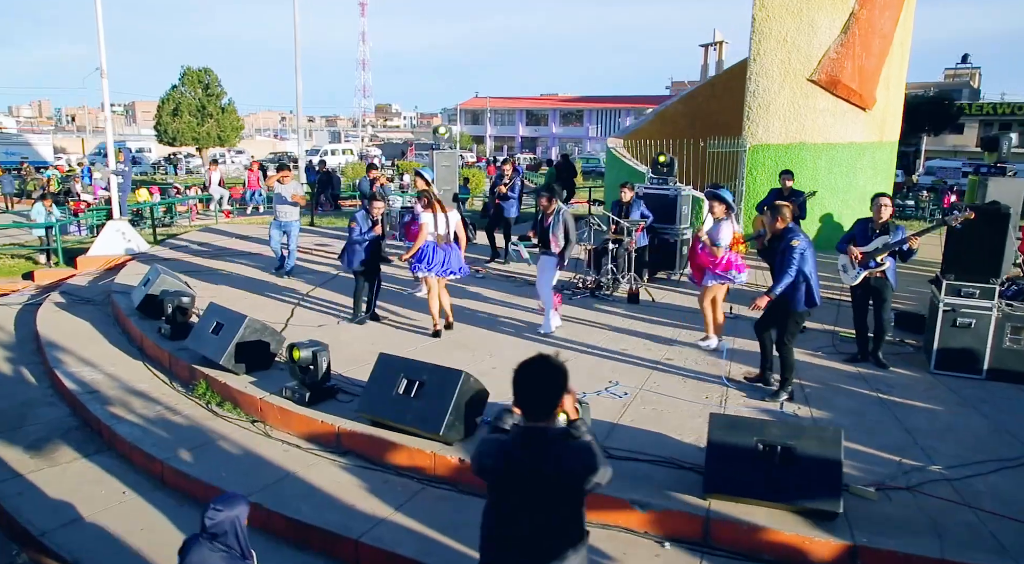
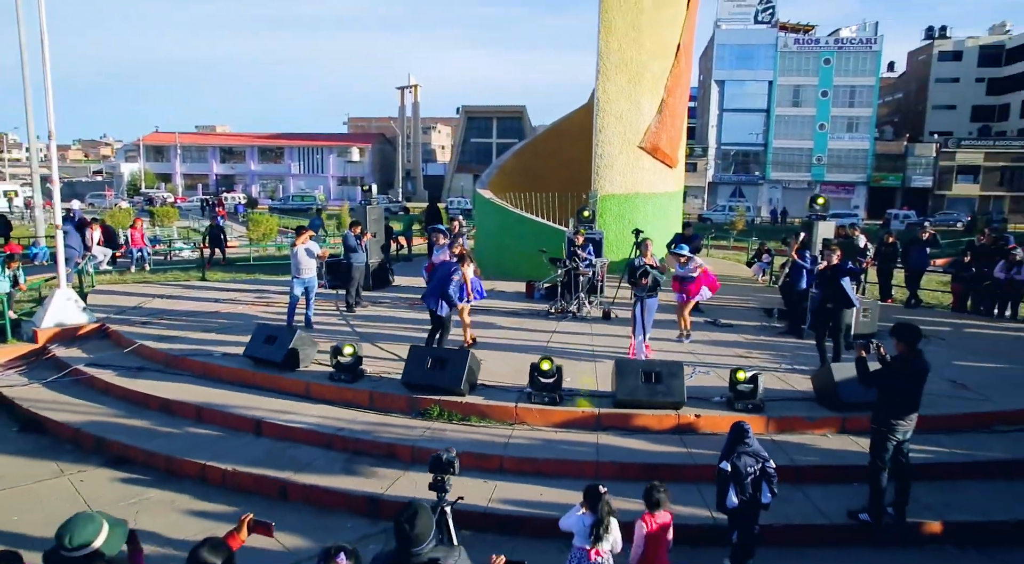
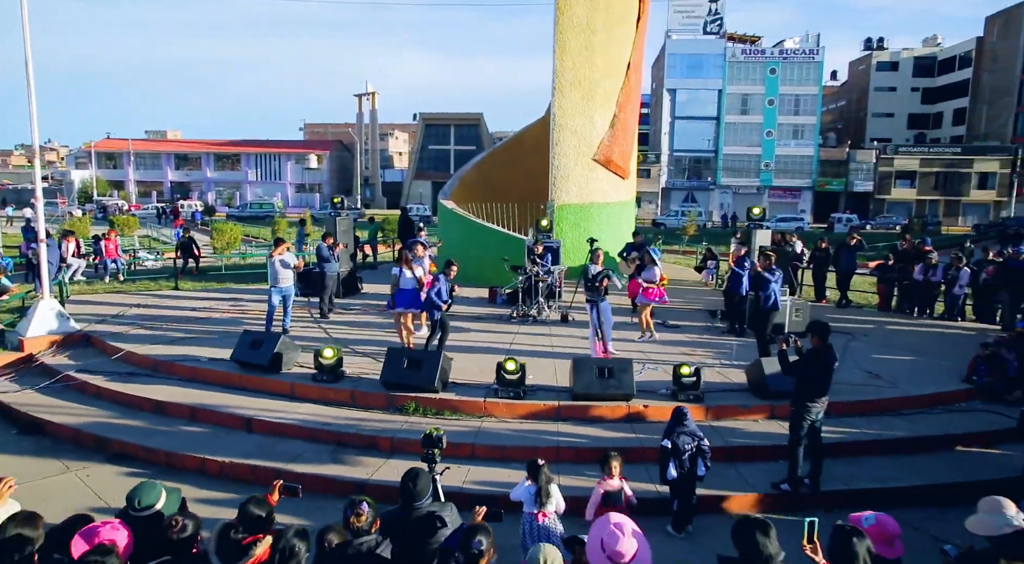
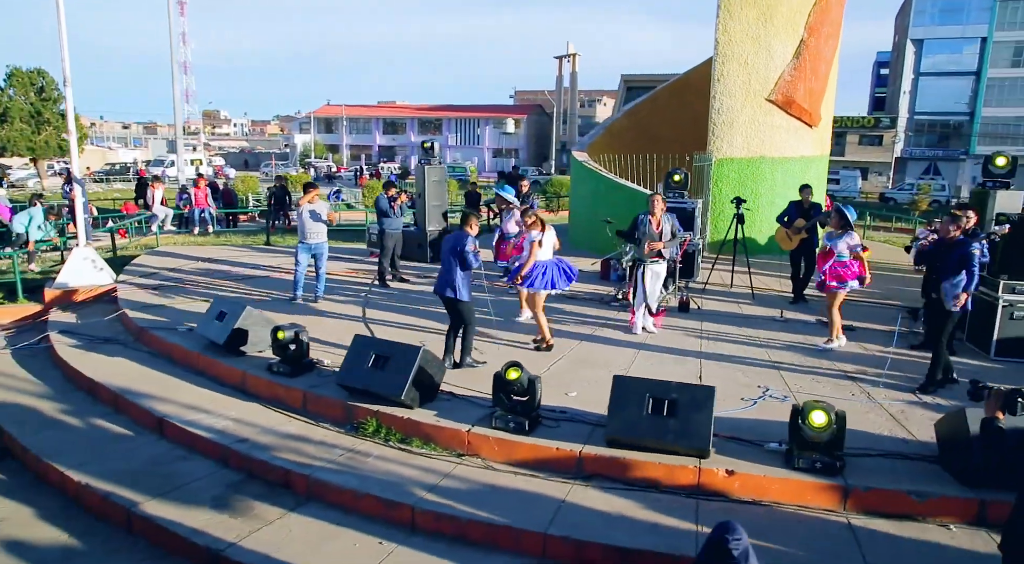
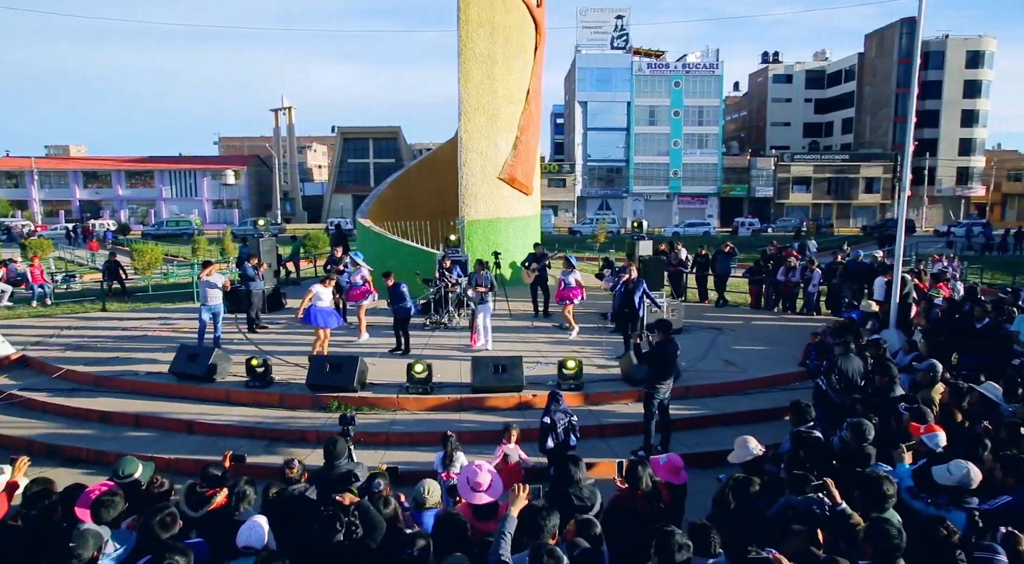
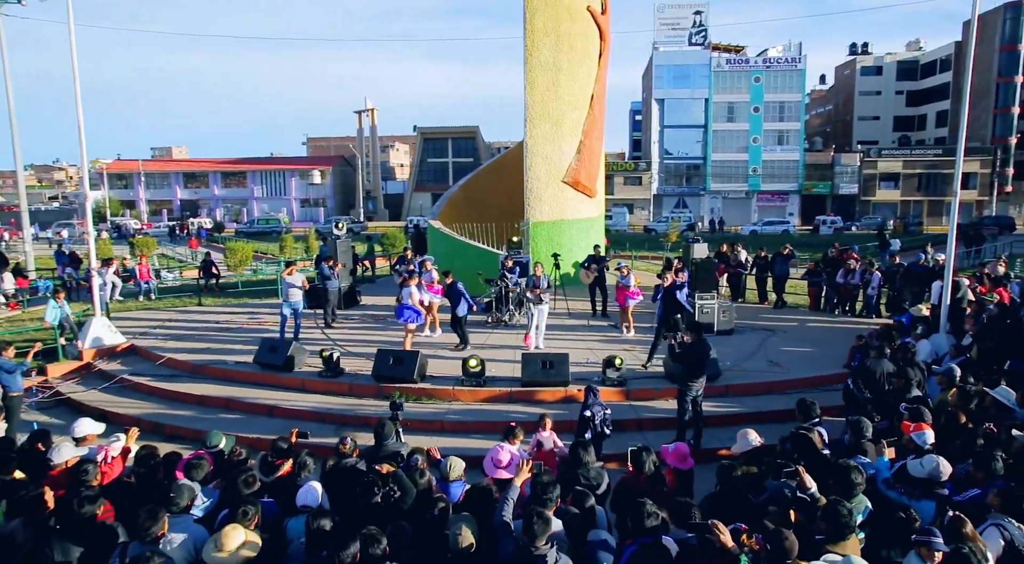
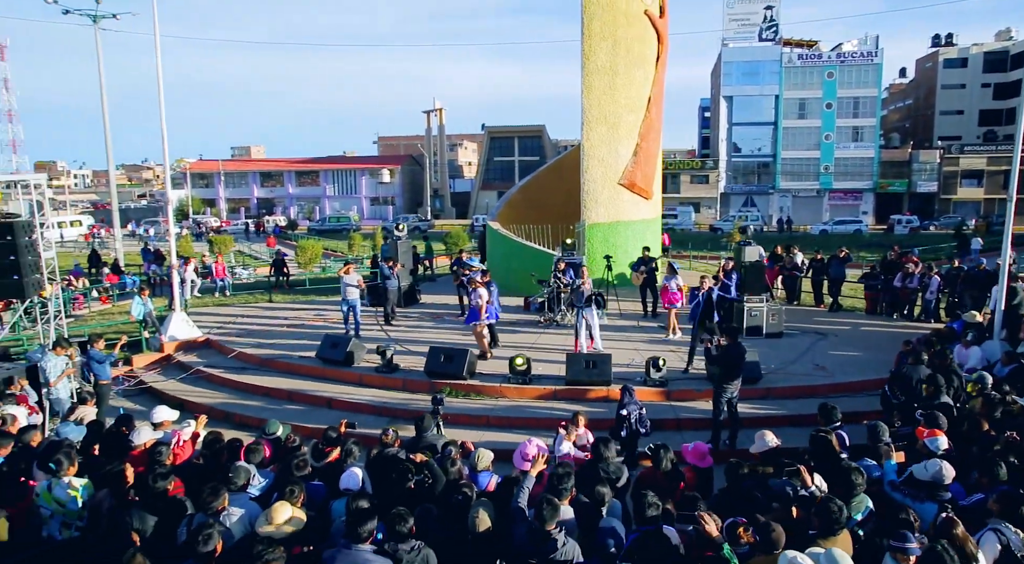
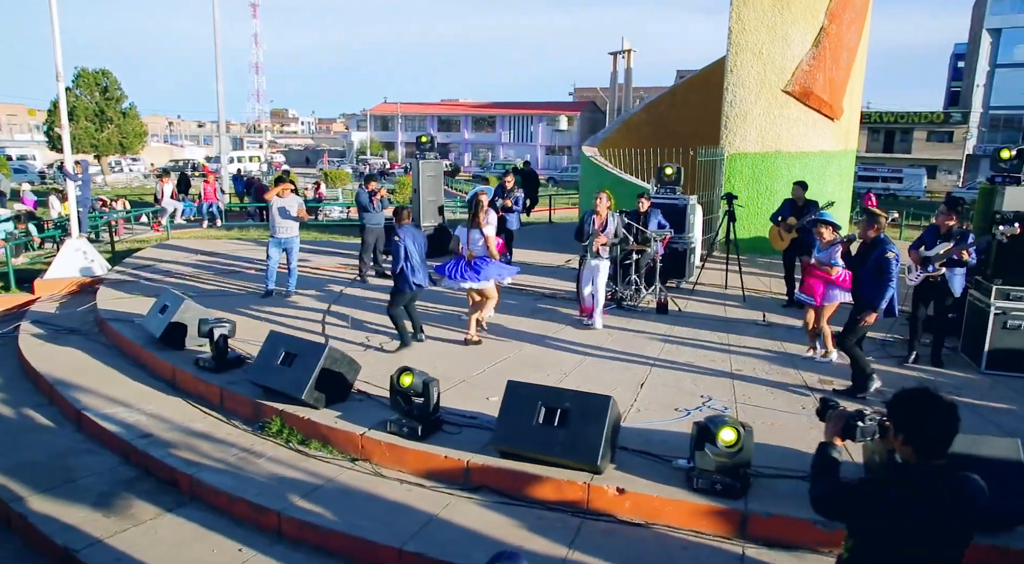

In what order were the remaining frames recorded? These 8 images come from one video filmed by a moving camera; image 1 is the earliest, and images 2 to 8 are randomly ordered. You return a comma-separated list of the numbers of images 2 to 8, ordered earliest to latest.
8, 4, 2, 3, 5, 6, 7
